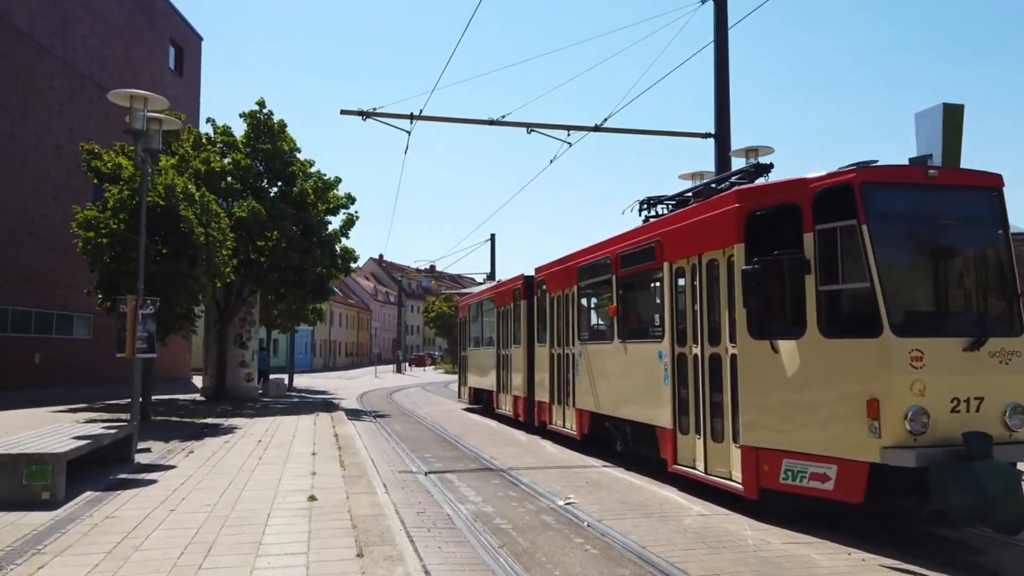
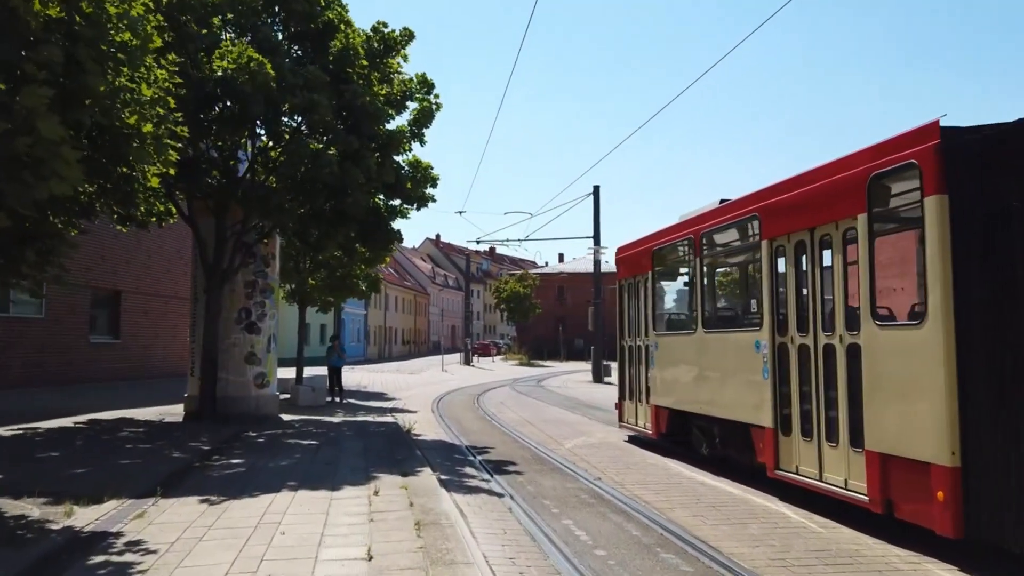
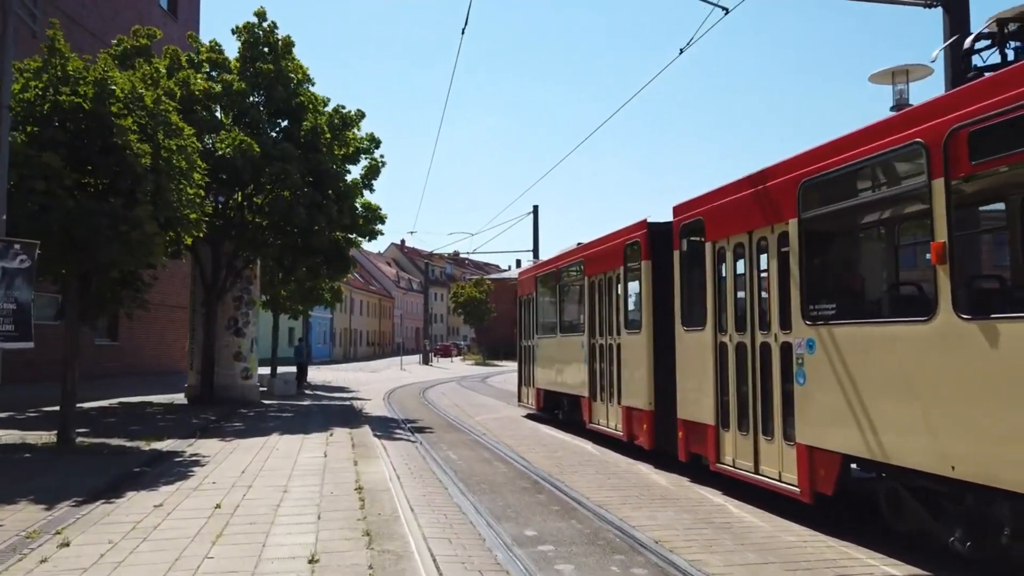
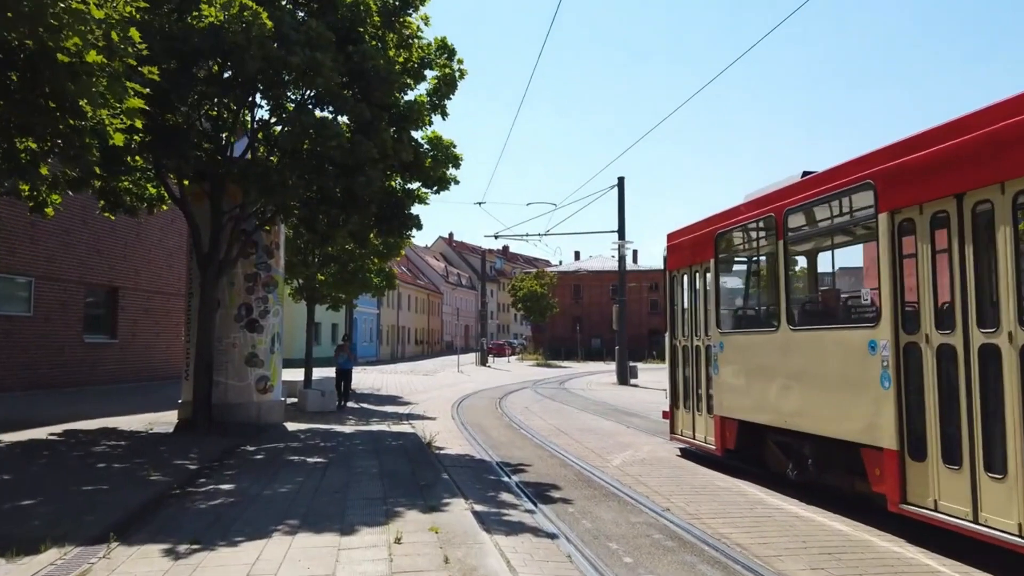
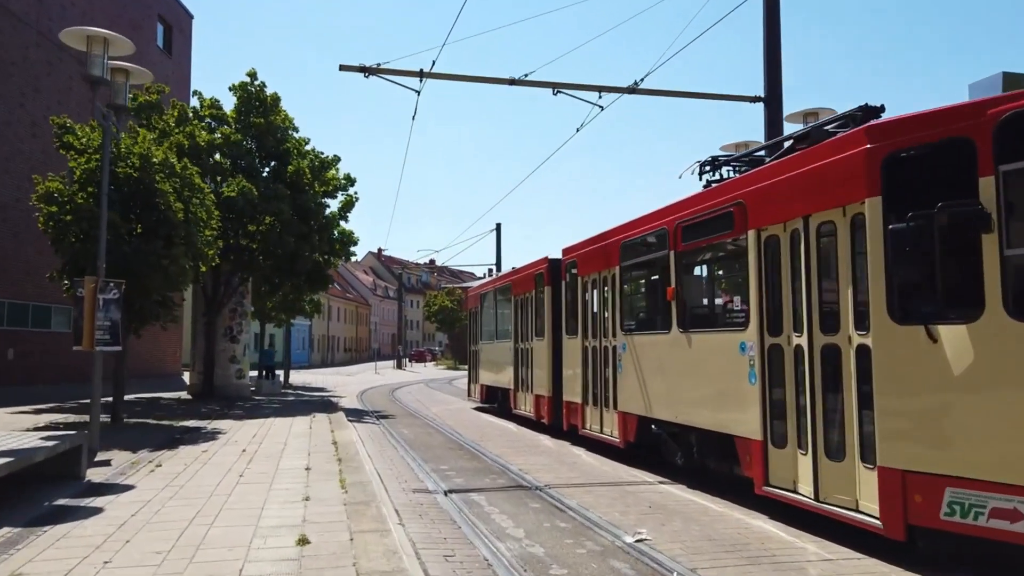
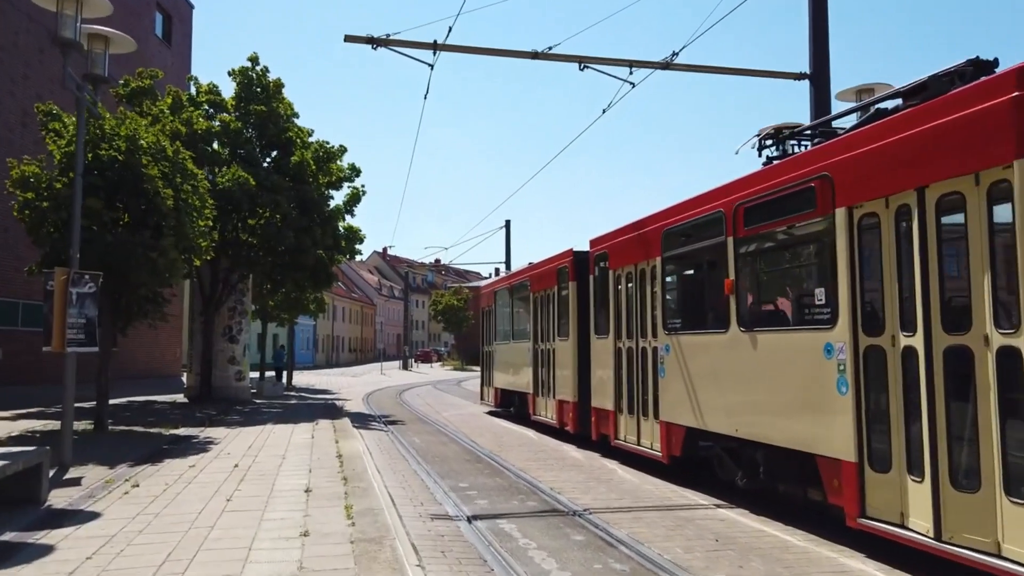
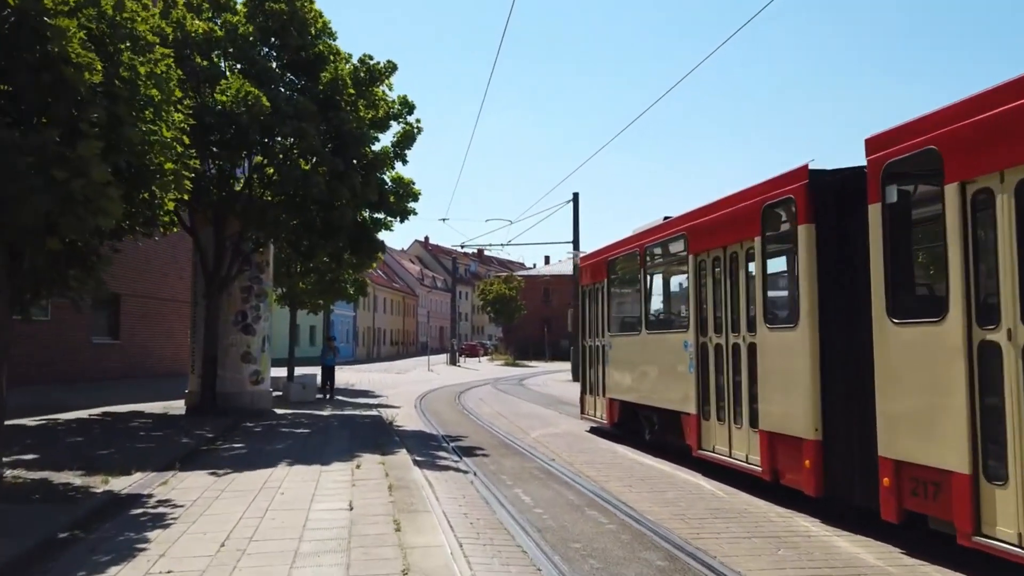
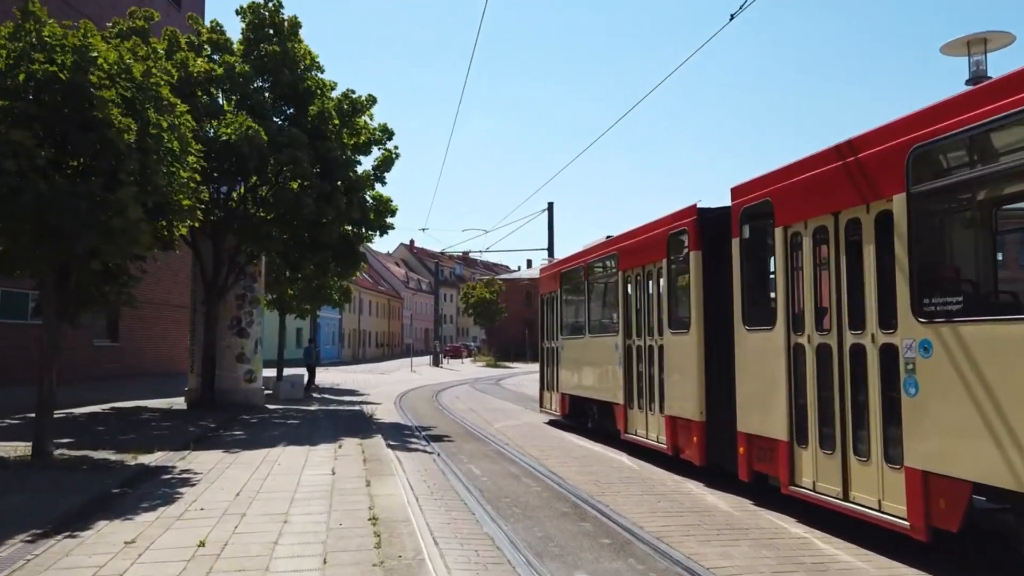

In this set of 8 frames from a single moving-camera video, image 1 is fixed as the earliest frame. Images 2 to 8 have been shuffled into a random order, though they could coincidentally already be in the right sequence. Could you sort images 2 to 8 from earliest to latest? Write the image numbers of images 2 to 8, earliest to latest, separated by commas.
5, 6, 3, 8, 7, 2, 4
